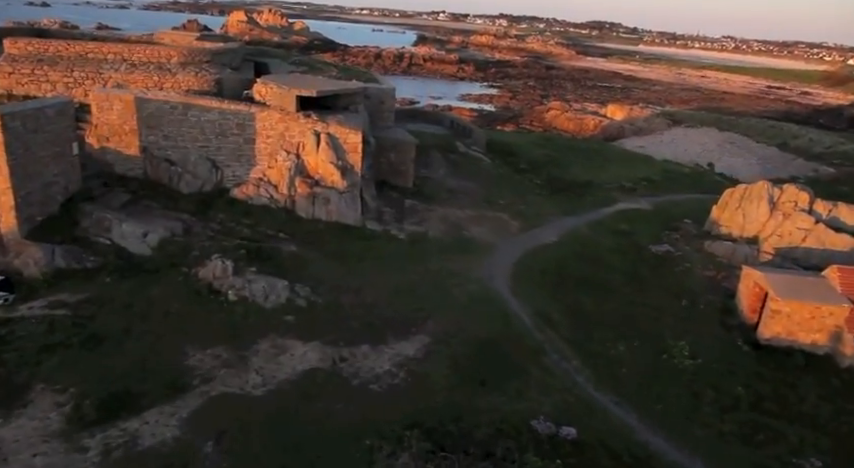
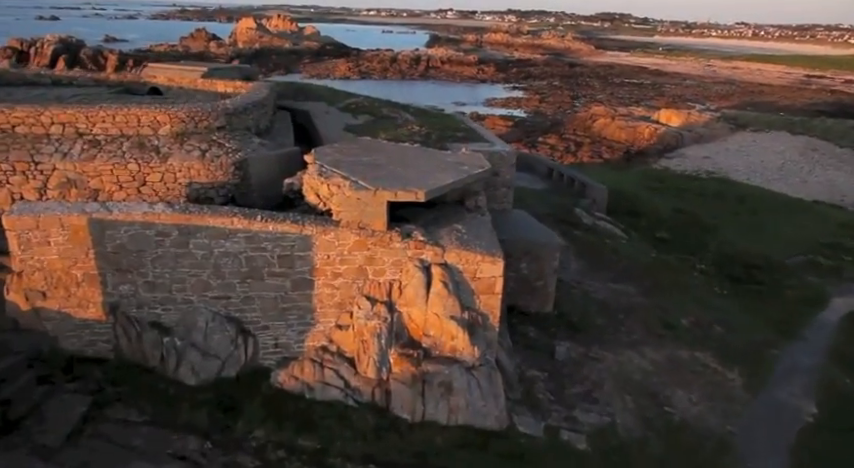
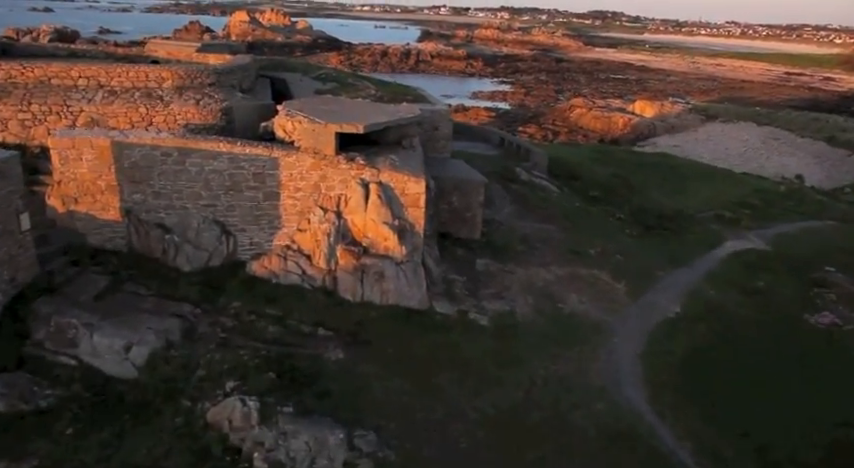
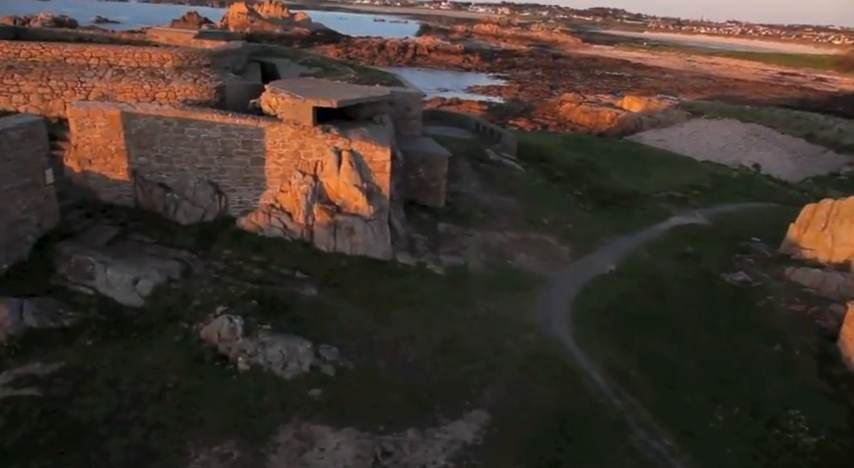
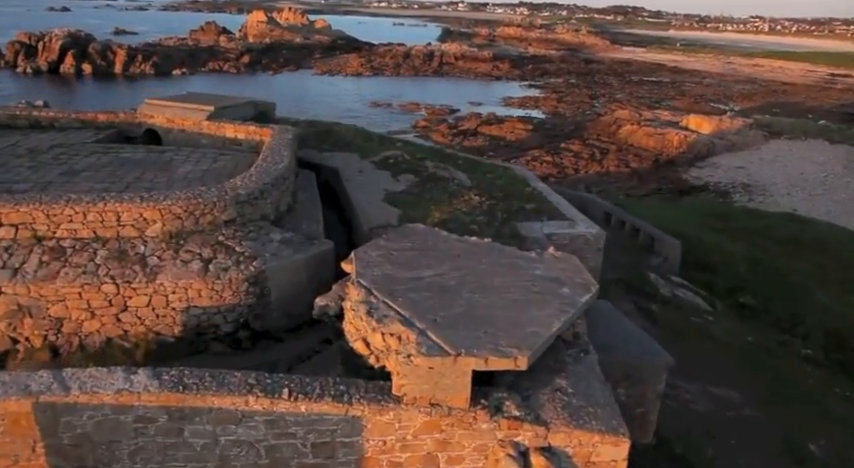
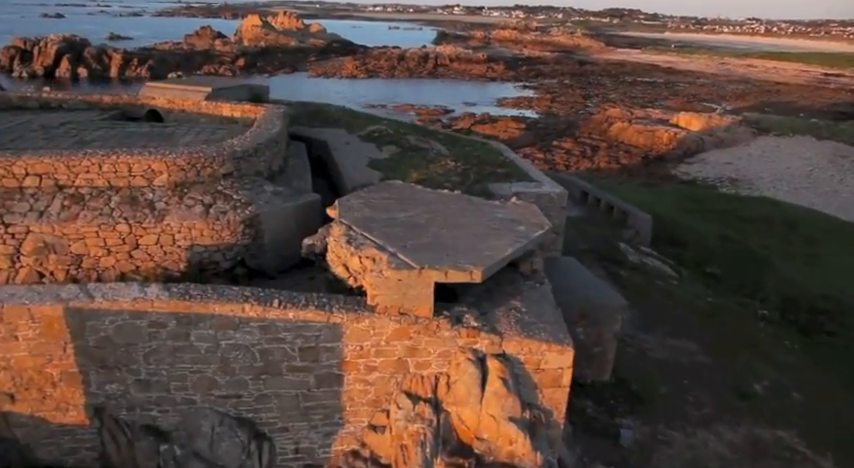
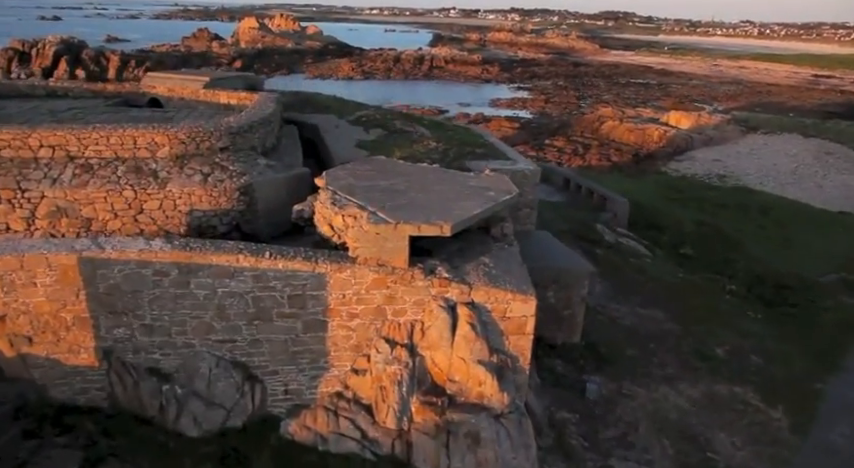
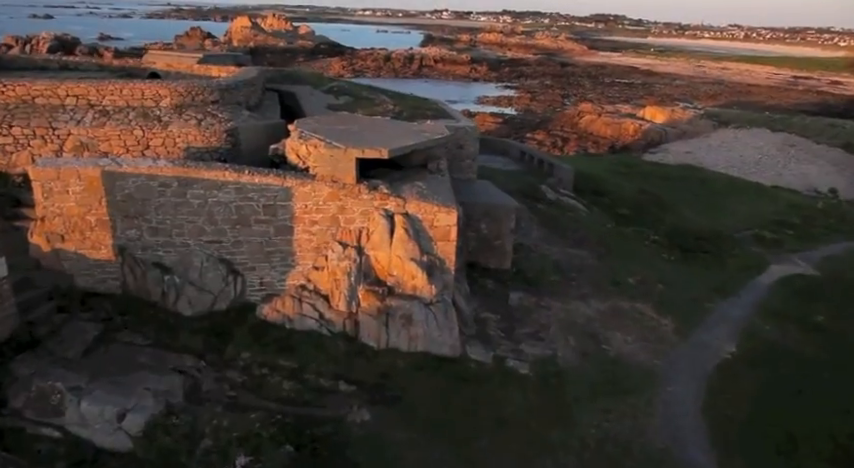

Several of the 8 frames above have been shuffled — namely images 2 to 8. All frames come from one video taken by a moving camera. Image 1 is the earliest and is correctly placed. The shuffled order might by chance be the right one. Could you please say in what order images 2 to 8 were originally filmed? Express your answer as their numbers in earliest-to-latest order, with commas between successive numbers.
4, 3, 8, 2, 7, 6, 5
